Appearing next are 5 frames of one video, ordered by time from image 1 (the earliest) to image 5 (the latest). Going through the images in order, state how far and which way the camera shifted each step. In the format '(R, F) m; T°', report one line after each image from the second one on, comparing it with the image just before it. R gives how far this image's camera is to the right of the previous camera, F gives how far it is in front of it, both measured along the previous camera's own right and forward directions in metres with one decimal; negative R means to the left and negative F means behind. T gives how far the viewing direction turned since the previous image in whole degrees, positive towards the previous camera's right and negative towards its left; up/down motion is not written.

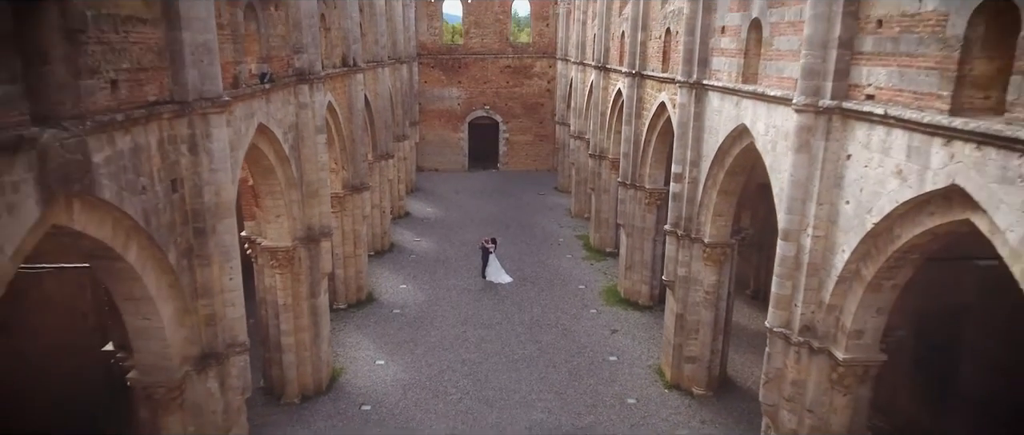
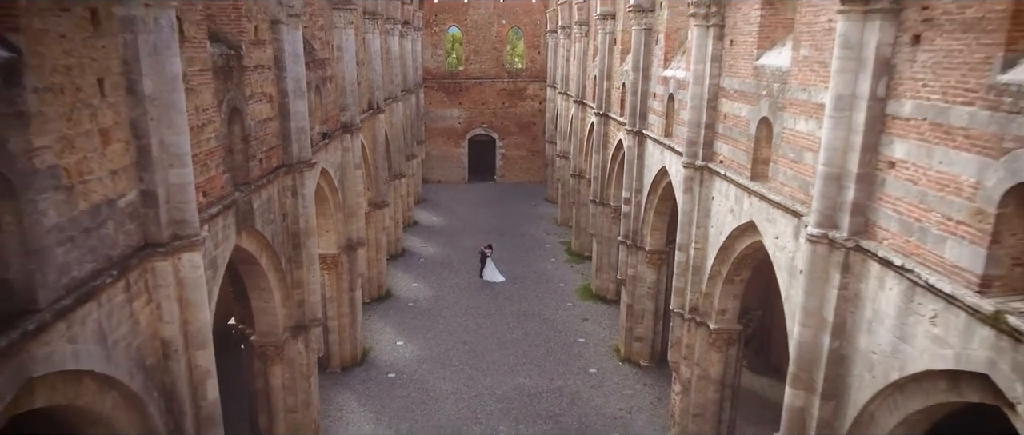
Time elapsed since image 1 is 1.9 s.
(+0.2, -3.5) m; 0°
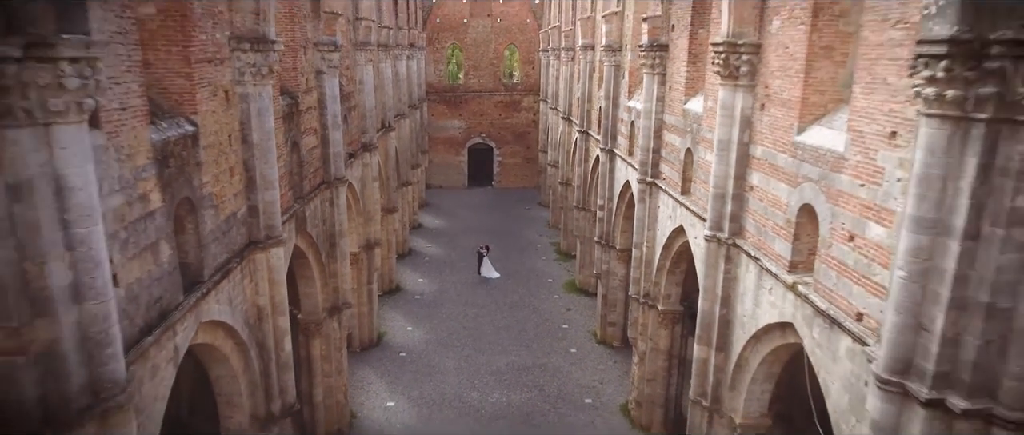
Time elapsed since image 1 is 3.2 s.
(+0.1, -2.8) m; 0°
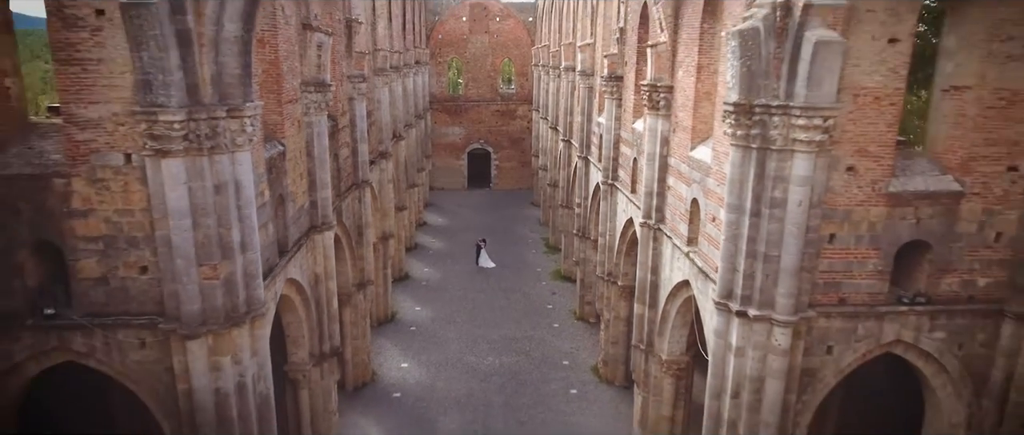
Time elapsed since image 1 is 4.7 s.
(+0.2, -3.4) m; 0°
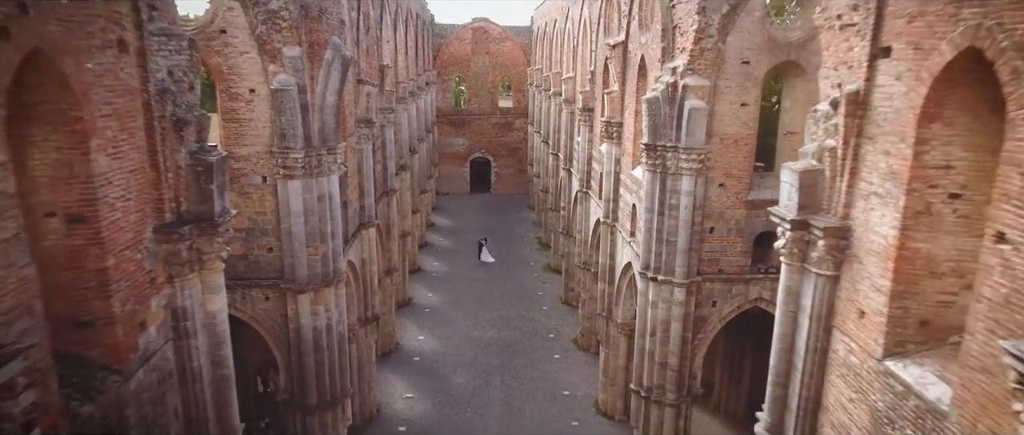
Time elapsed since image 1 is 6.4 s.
(+0.1, -4.5) m; 0°
